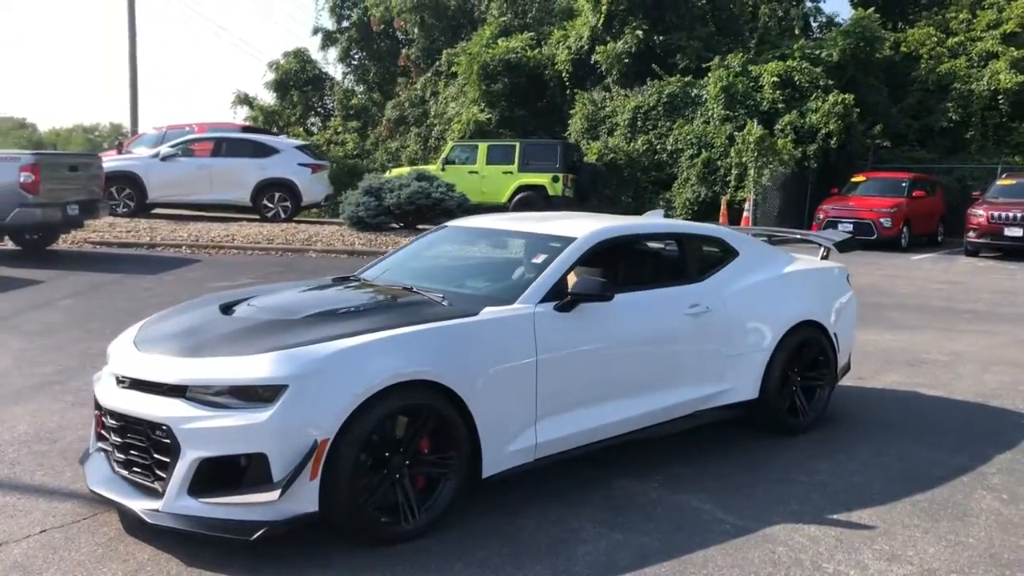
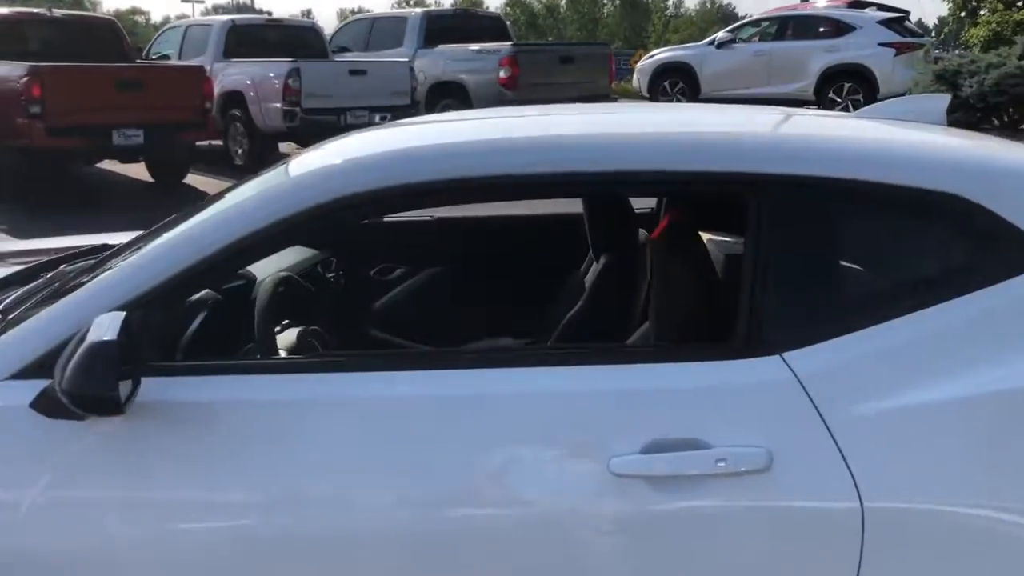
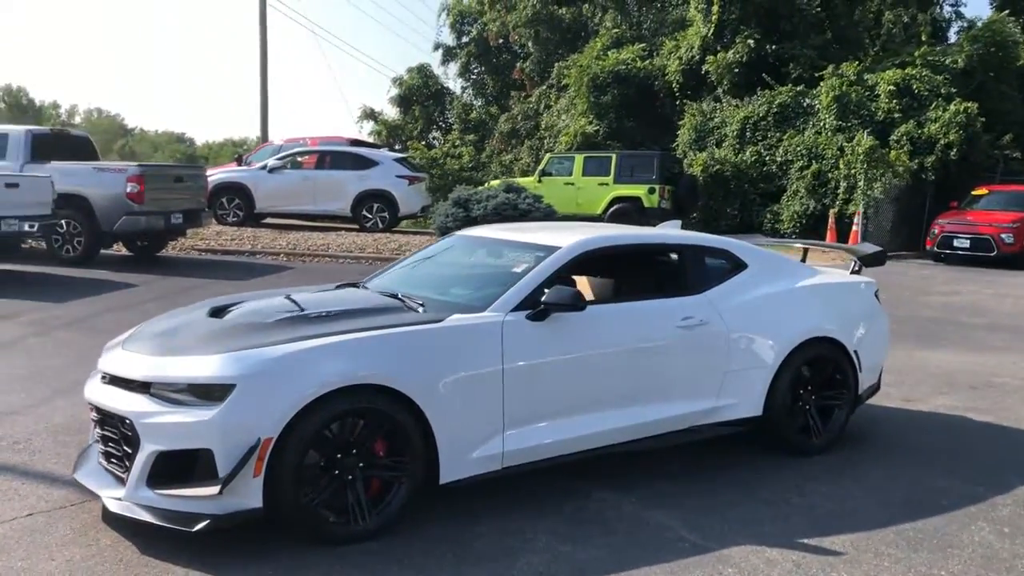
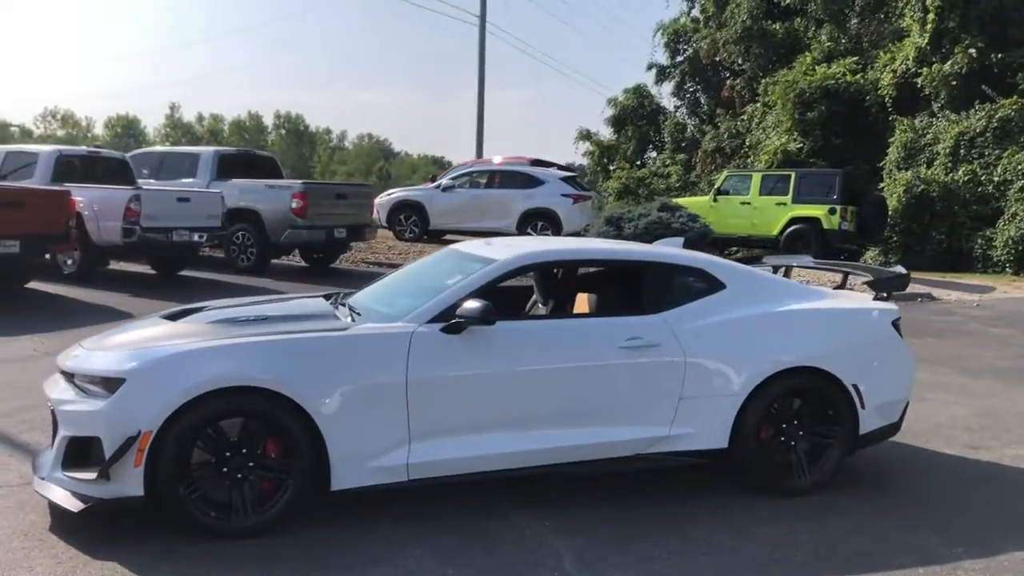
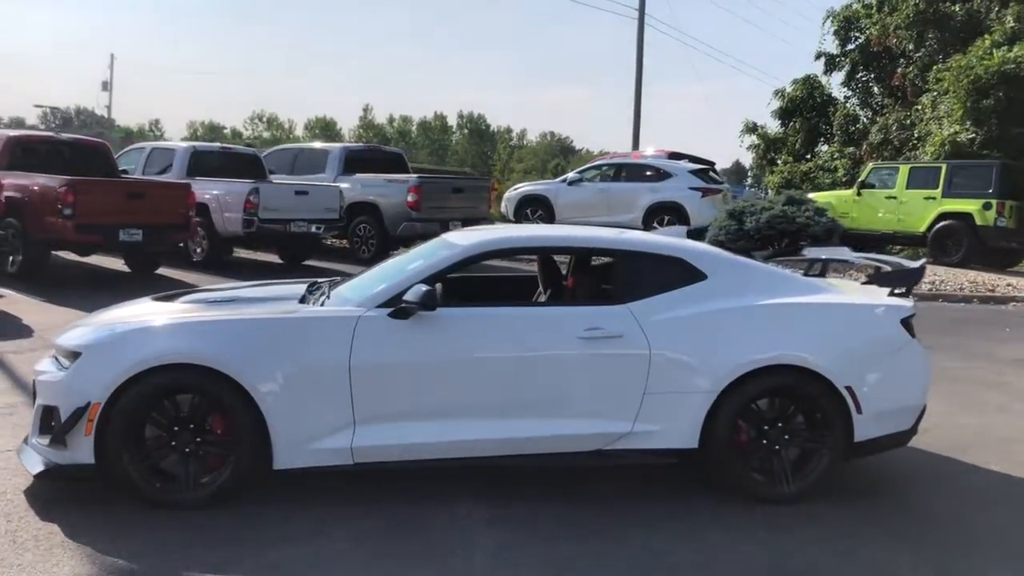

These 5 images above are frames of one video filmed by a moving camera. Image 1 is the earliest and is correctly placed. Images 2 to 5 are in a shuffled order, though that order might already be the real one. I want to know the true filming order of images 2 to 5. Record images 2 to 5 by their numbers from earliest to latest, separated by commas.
3, 4, 5, 2
